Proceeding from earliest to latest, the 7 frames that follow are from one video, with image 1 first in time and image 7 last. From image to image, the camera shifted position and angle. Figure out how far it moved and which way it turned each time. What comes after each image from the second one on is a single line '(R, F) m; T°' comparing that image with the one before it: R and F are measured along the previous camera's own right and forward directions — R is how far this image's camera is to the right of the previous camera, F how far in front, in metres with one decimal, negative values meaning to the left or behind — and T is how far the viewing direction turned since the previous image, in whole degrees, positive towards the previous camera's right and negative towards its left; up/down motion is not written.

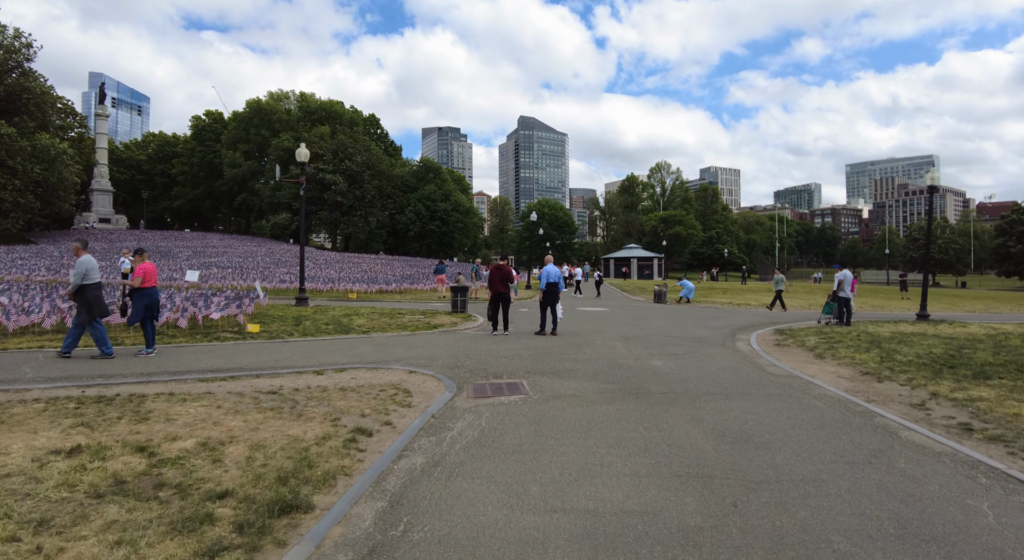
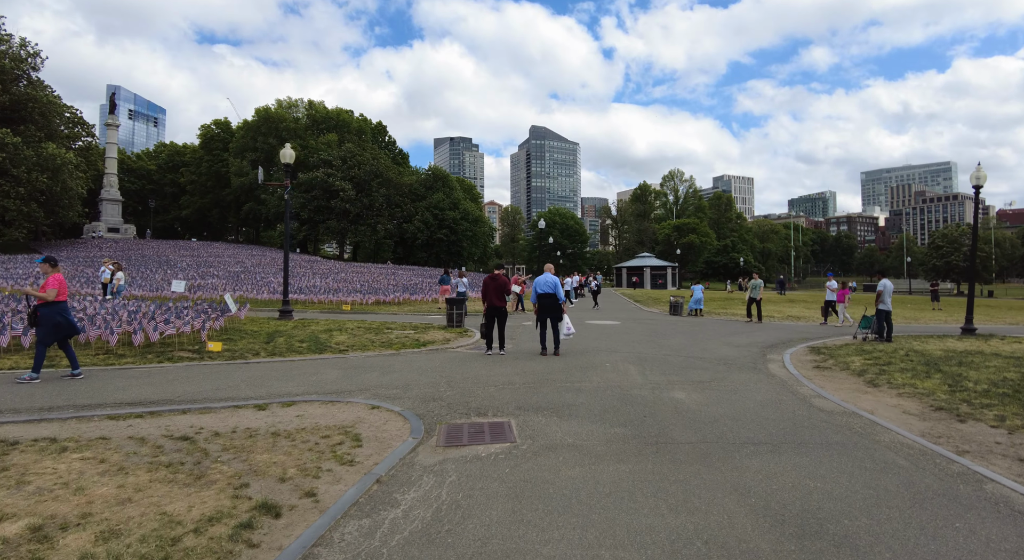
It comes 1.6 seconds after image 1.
(+0.3, +1.6) m; -1°
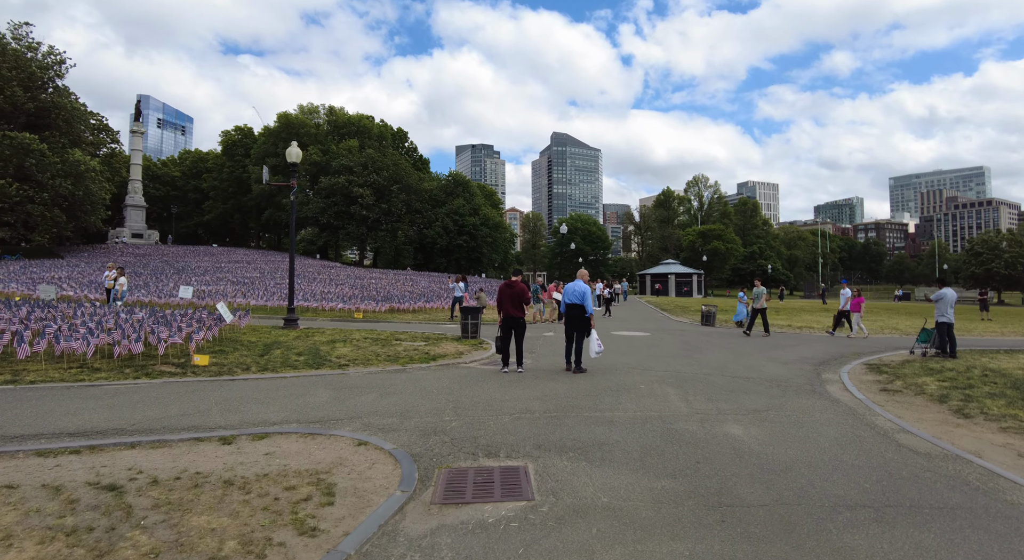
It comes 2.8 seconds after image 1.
(0.0, +1.3) m; -2°
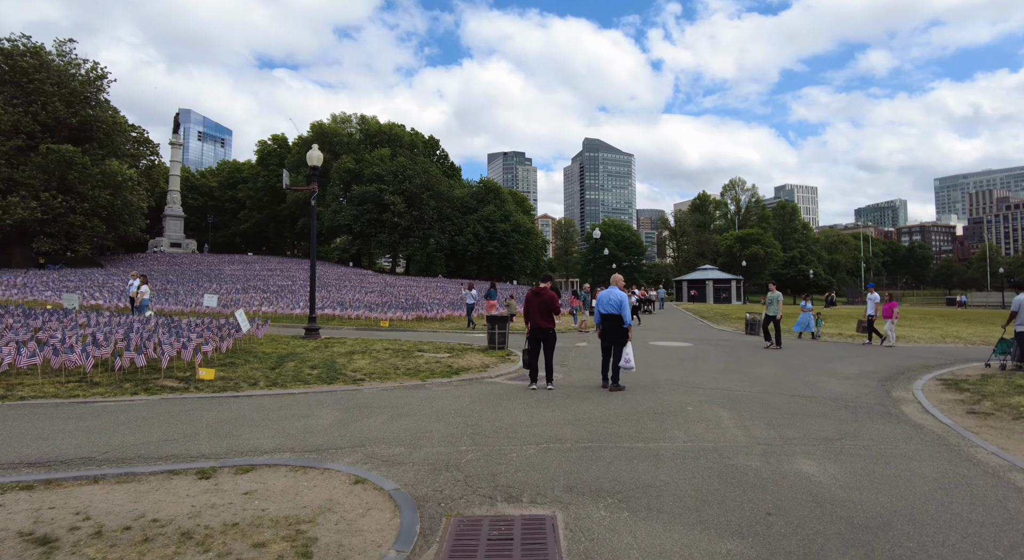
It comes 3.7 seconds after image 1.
(+0.1, +0.9) m; -3°
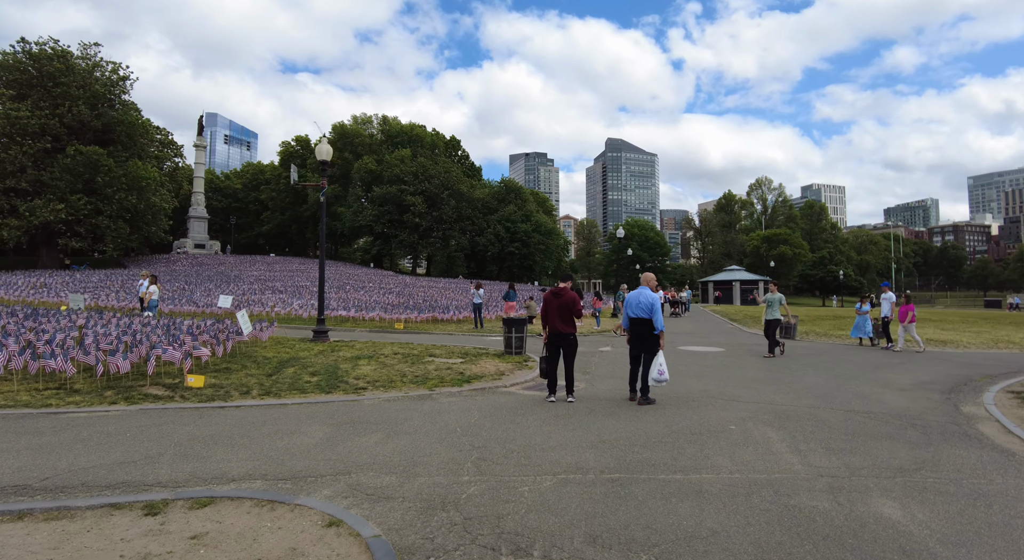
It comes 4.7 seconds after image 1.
(+0.1, +0.9) m; -2°
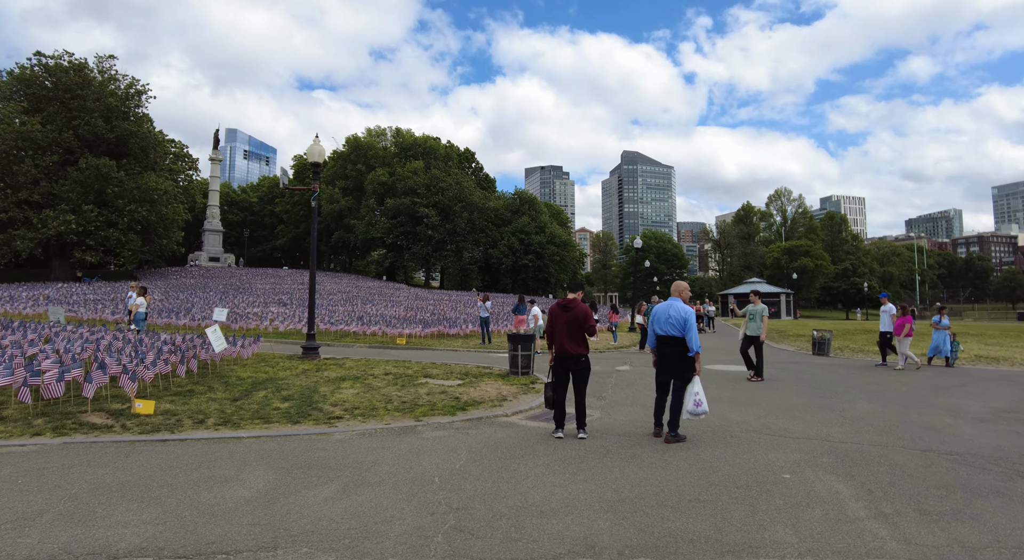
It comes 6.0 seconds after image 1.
(+0.2, +1.3) m; -2°
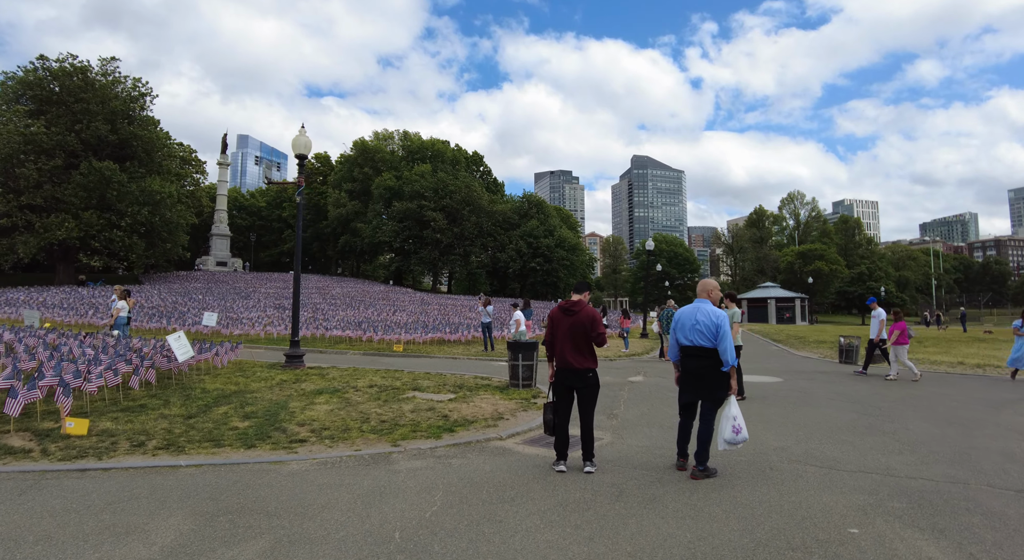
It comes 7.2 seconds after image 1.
(+0.2, +1.1) m; -1°
